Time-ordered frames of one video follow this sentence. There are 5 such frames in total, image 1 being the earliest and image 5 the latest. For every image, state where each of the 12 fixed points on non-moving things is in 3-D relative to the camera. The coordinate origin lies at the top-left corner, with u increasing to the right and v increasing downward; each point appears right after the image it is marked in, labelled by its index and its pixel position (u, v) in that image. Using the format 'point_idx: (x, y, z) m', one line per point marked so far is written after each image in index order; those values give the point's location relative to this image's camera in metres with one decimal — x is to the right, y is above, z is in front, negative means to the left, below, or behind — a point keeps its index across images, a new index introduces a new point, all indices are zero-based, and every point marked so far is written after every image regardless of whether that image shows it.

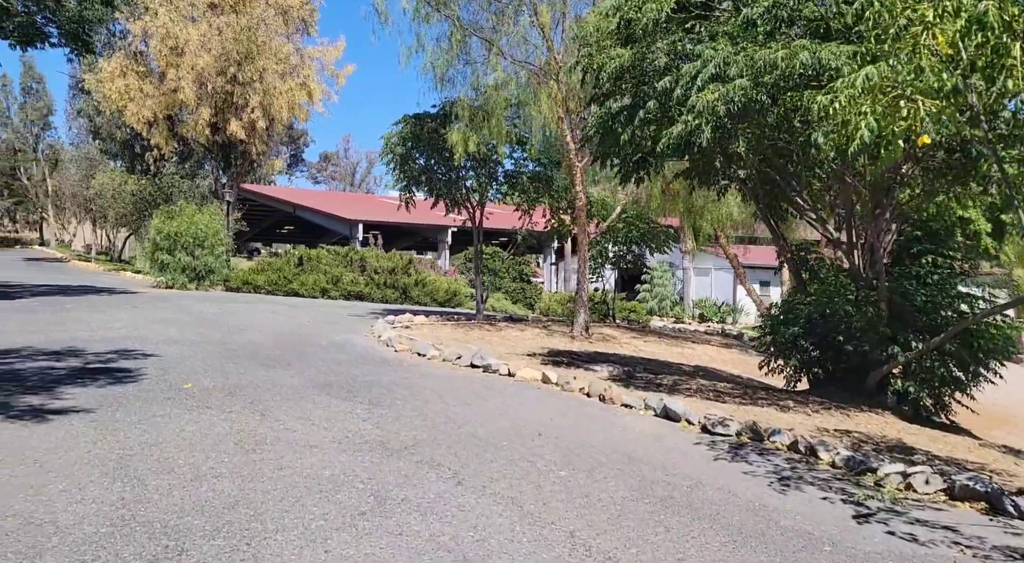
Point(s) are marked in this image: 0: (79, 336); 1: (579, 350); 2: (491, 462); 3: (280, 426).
0: (-5.7, -0.7, +9.7) m
1: (+1.1, -1.1, +11.8) m
2: (-0.1, -1.1, +4.4) m
3: (-1.6, -1.0, +5.2) m
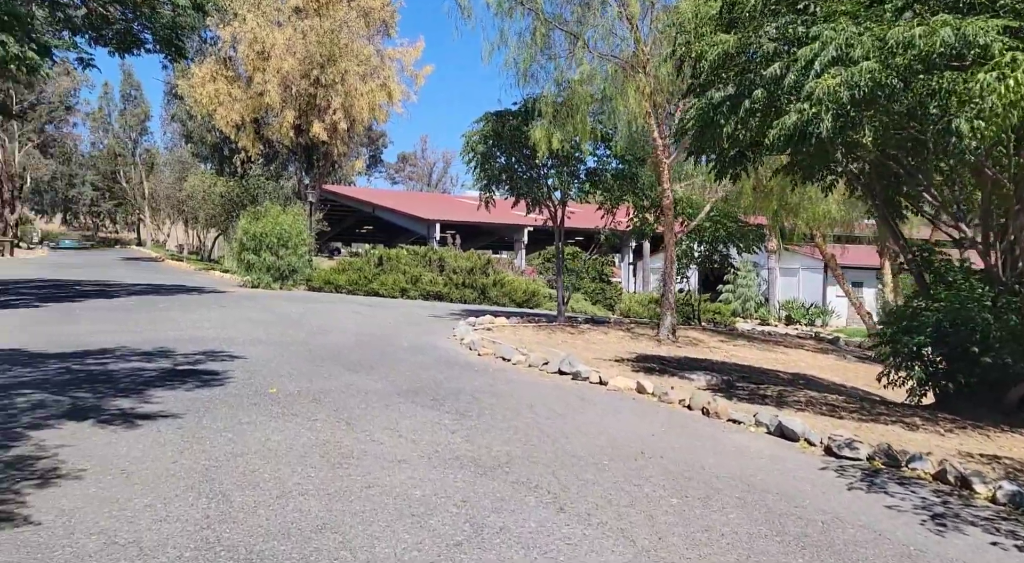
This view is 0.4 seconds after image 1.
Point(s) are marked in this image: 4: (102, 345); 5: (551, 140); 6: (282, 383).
0: (-4.6, -0.7, +9.9) m
1: (+2.4, -1.1, +11.2) m
2: (+0.4, -1.1, +4.0) m
3: (-1.0, -1.0, +4.9) m
4: (-5.0, -0.8, +8.9) m
5: (+0.7, +2.3, +12.1) m
6: (-2.1, -0.9, +6.7) m
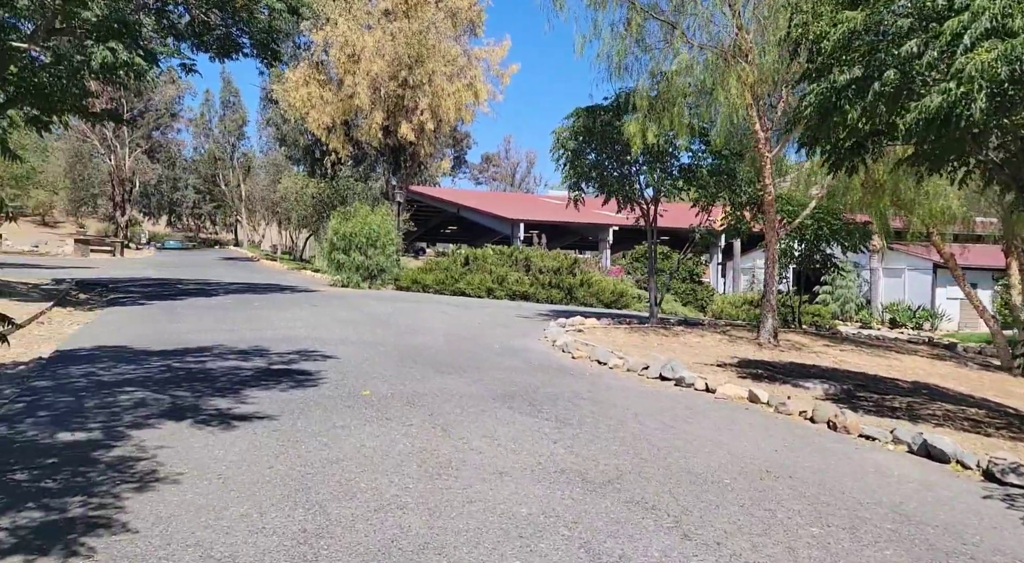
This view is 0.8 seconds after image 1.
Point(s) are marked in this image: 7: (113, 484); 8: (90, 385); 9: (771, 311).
0: (-3.4, -0.7, +10.0) m
1: (+3.8, -1.1, +10.5) m
2: (+1.0, -1.1, +3.6) m
3: (-0.3, -1.0, +4.6) m
4: (-3.9, -0.8, +9.1) m
5: (+2.1, +2.3, +11.6) m
6: (-1.2, -0.9, +6.5) m
7: (-2.1, -1.1, +3.8) m
8: (-3.7, -0.9, +6.4) m
9: (+4.6, -0.5, +13.0) m
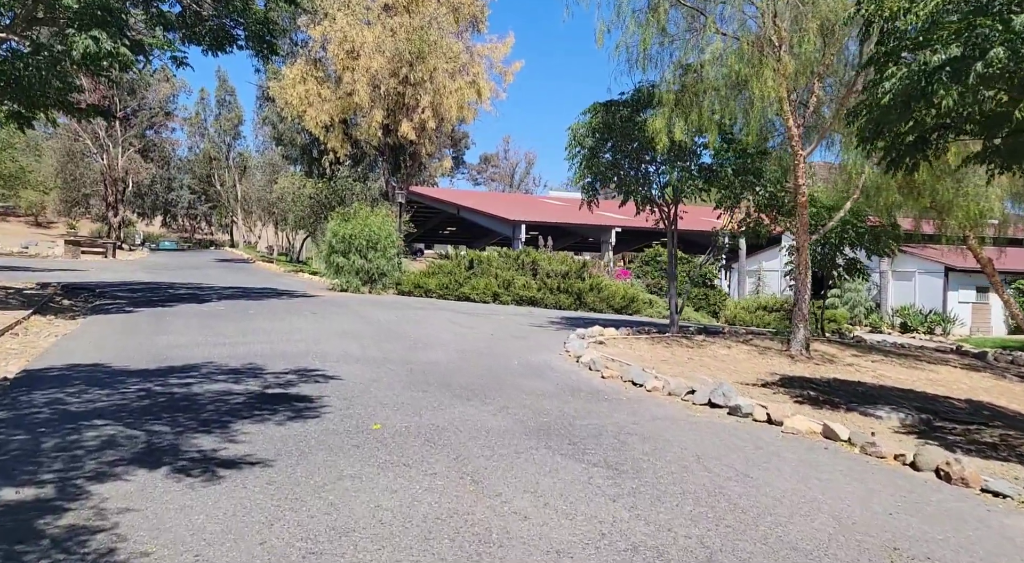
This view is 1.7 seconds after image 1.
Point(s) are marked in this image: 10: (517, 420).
0: (-3.1, -0.8, +9.1) m
1: (+4.0, -1.3, +9.7) m
2: (+1.3, -1.2, +2.7) m
3: (0.0, -1.2, +3.7) m
4: (-3.6, -0.9, +8.2) m
5: (+2.4, +2.2, +10.7) m
6: (-1.0, -1.0, +5.6) m
7: (-1.8, -1.2, +2.9) m
8: (-3.5, -1.0, +5.5) m
9: (+4.8, -0.7, +12.2) m
10: (0.0, -1.1, +5.6) m
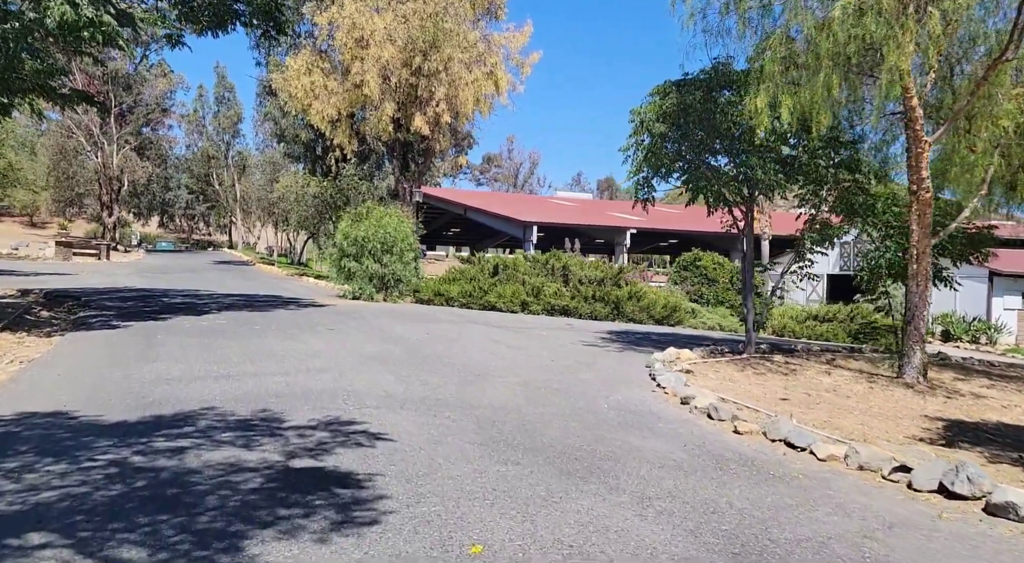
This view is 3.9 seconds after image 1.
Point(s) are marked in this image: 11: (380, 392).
0: (-2.3, -1.0, +7.1) m
1: (+4.8, -1.4, +7.7) m
2: (+2.1, -1.4, +0.7) m
3: (+0.8, -1.3, +1.8) m
4: (-2.8, -1.1, +6.2) m
5: (+3.2, +2.0, +8.8) m
6: (-0.1, -1.2, +3.6) m
7: (-1.0, -1.3, +0.9) m
8: (-2.6, -1.2, +3.5) m
9: (+5.6, -0.8, +10.2) m
10: (+0.9, -1.2, +3.7) m
11: (-1.3, -1.0, +7.0) m
